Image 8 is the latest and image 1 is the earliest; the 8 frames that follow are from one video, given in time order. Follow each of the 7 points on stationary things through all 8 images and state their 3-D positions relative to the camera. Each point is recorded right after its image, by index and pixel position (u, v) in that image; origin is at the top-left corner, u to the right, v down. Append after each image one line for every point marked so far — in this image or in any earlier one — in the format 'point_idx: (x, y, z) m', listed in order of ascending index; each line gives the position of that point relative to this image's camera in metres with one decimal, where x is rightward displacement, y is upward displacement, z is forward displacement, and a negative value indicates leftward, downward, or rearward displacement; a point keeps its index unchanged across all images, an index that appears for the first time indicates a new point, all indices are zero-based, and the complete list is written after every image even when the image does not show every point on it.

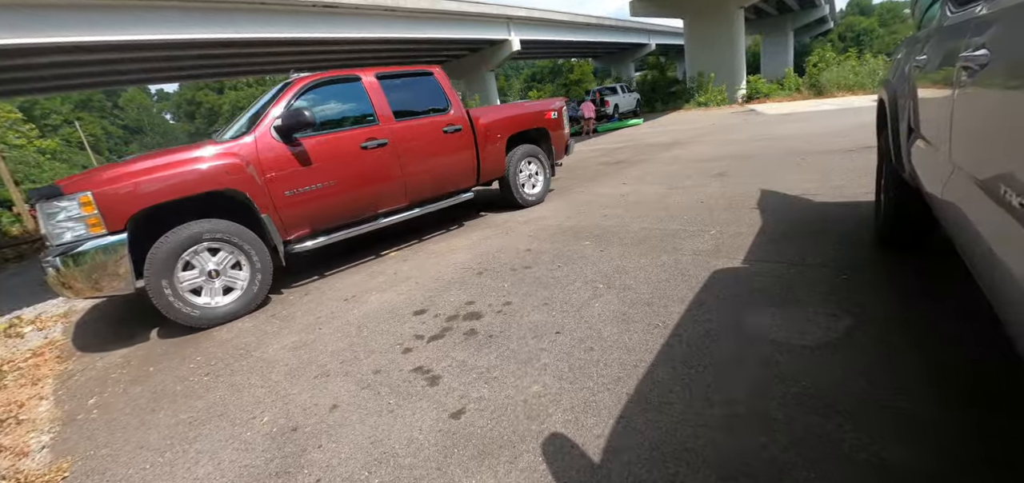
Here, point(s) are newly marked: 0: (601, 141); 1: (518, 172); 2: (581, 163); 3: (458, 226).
0: (+3.1, +3.5, +16.1) m
1: (+0.2, +1.0, +7.0) m
2: (+1.8, +2.0, +11.6) m
3: (-0.8, +0.2, +6.9) m
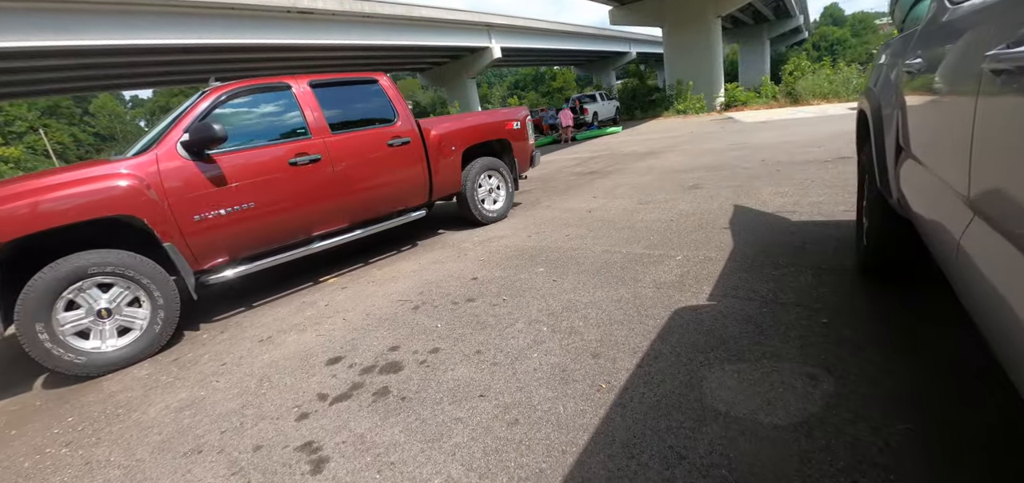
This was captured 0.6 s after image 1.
0: (+2.2, +3.1, +15.7) m
1: (-0.4, +0.7, +6.5) m
2: (+1.1, +1.7, +11.1) m
3: (-1.3, -0.1, +6.3) m
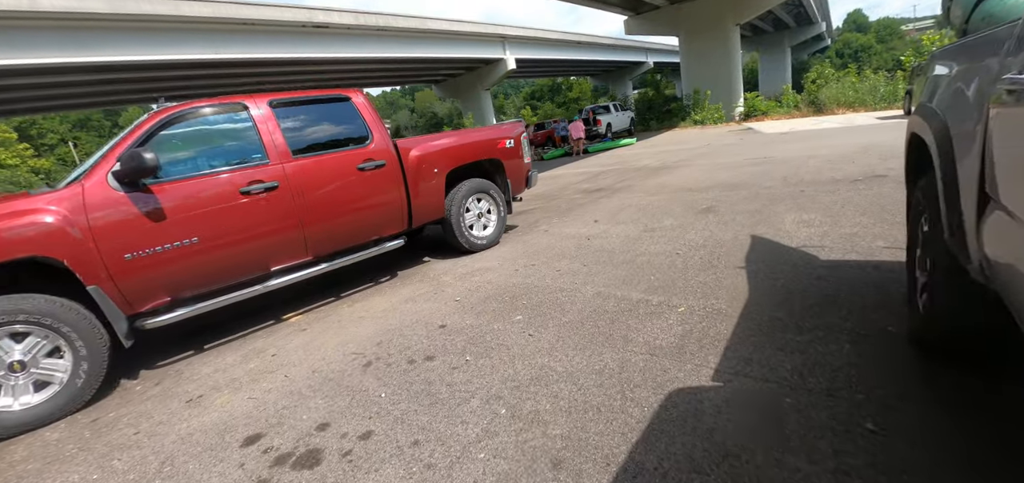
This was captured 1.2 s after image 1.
0: (+2.4, +2.5, +15.0) m
1: (-0.6, +0.3, +5.8) m
2: (+1.1, +1.2, +10.5) m
3: (-1.5, -0.4, +5.7) m
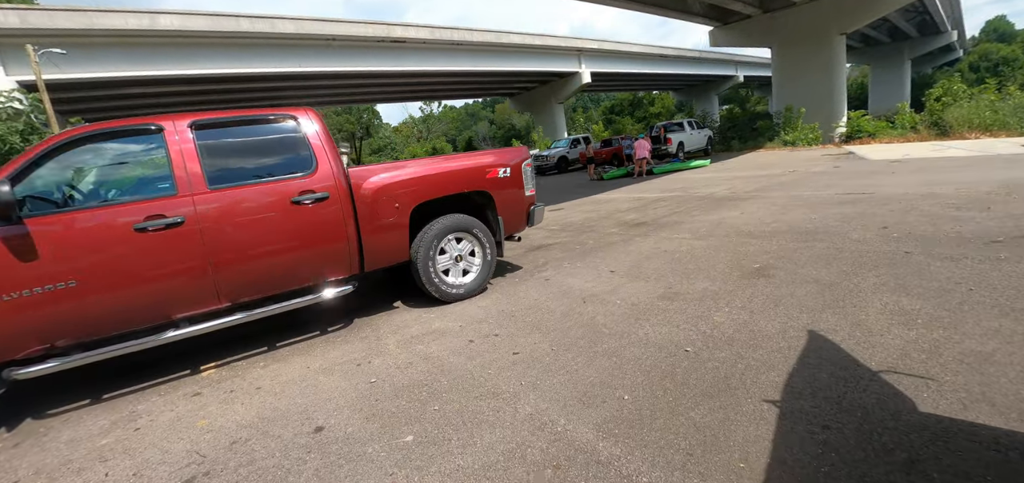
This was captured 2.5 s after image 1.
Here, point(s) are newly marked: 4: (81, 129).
0: (+3.8, +1.6, +13.3) m
1: (-0.8, -0.1, +4.7) m
2: (+1.7, +0.5, +9.0) m
3: (-1.7, -0.9, +4.7) m
4: (-3.4, +1.0, +3.7) m
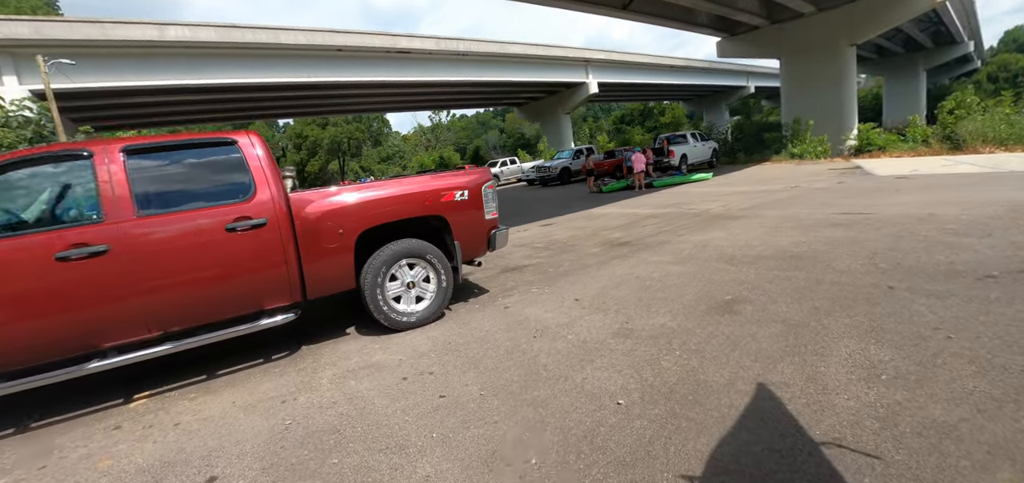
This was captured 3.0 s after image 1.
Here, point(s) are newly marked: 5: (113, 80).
0: (+3.6, +1.2, +12.9) m
1: (-1.2, -0.4, +4.5) m
2: (+1.4, +0.1, +8.7) m
3: (-2.2, -1.1, +4.5) m
4: (-3.9, +0.8, +3.6) m
5: (-13.9, +5.7, +16.7) m
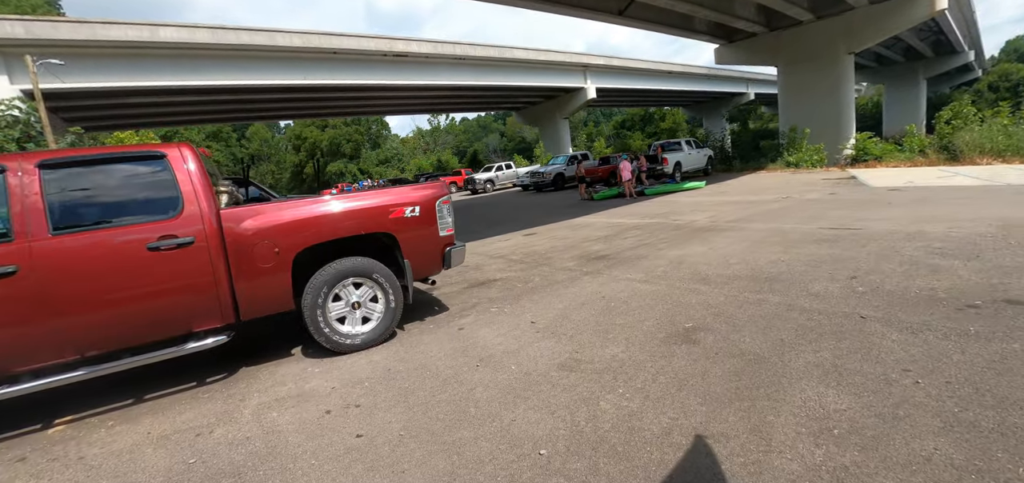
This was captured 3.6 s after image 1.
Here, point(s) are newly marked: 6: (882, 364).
0: (+3.2, +0.9, +12.7) m
1: (-1.6, -0.5, +4.2) m
2: (+0.9, -0.1, +8.4) m
3: (-2.6, -1.2, +4.2) m
4: (-4.3, +0.7, +3.3) m
5: (-14.2, +5.6, +16.6) m
6: (+2.2, -0.7, +2.8) m
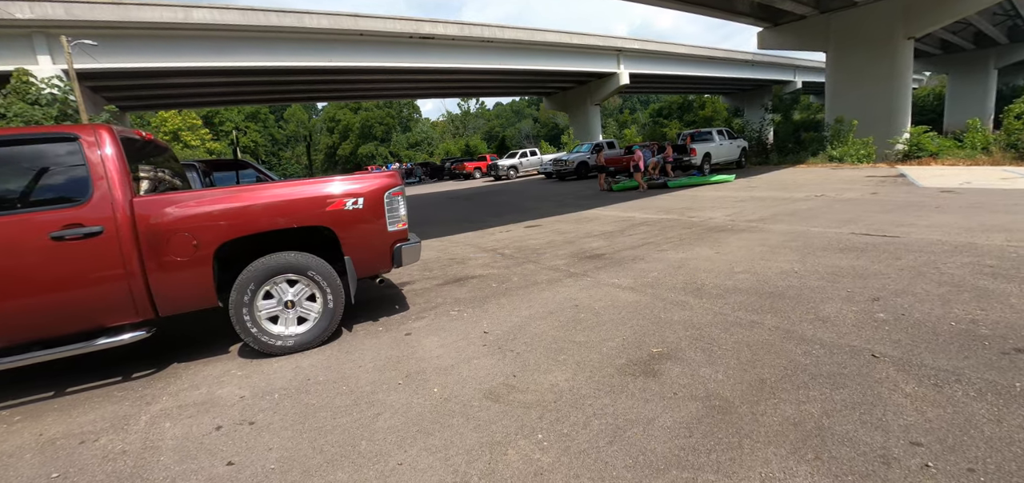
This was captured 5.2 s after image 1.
0: (+3.5, +1.0, +11.8) m
1: (-2.0, -0.4, +3.8) m
2: (+0.9, 0.0, +7.8) m
3: (-3.0, -1.1, +3.9) m
4: (-4.7, +0.8, +3.1) m
5: (-13.4, +6.5, +16.8) m
6: (+1.7, -0.8, +2.1) m
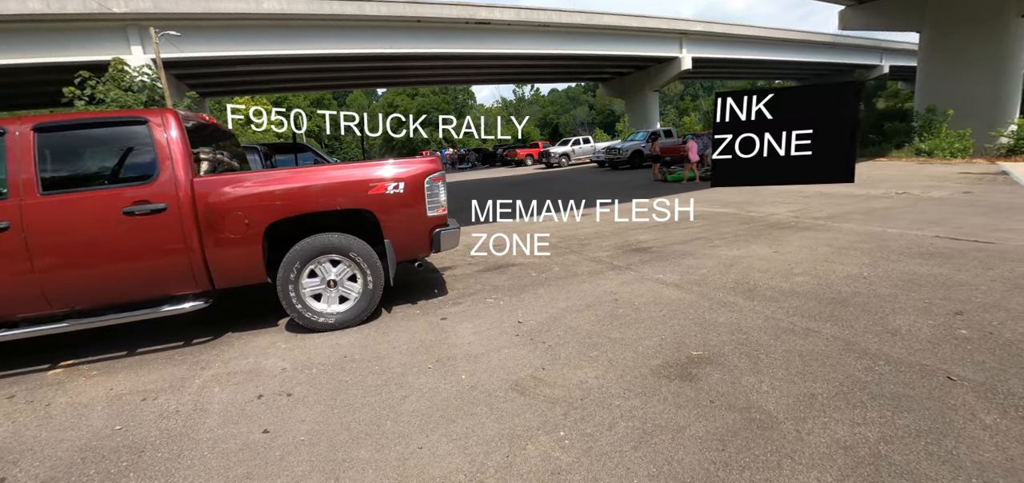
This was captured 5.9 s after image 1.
0: (+4.7, +1.1, +11.2) m
1: (-1.7, -0.3, +3.9) m
2: (+1.6, +0.2, +7.6) m
3: (-2.8, -0.9, +4.1) m
4: (-4.4, +1.1, +3.5) m
5: (-11.3, +7.4, +17.9) m
6: (+1.7, -0.9, +1.8) m
